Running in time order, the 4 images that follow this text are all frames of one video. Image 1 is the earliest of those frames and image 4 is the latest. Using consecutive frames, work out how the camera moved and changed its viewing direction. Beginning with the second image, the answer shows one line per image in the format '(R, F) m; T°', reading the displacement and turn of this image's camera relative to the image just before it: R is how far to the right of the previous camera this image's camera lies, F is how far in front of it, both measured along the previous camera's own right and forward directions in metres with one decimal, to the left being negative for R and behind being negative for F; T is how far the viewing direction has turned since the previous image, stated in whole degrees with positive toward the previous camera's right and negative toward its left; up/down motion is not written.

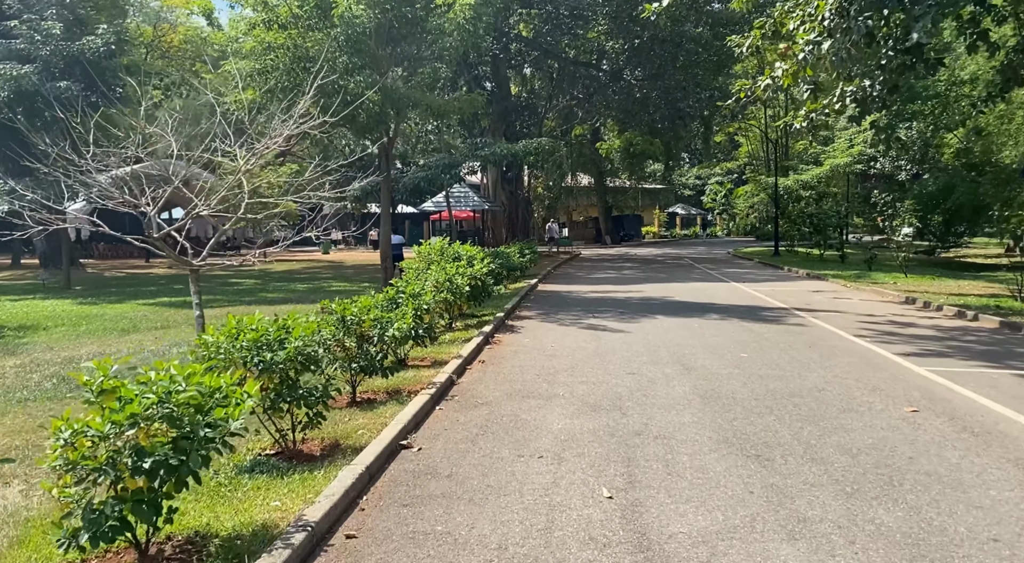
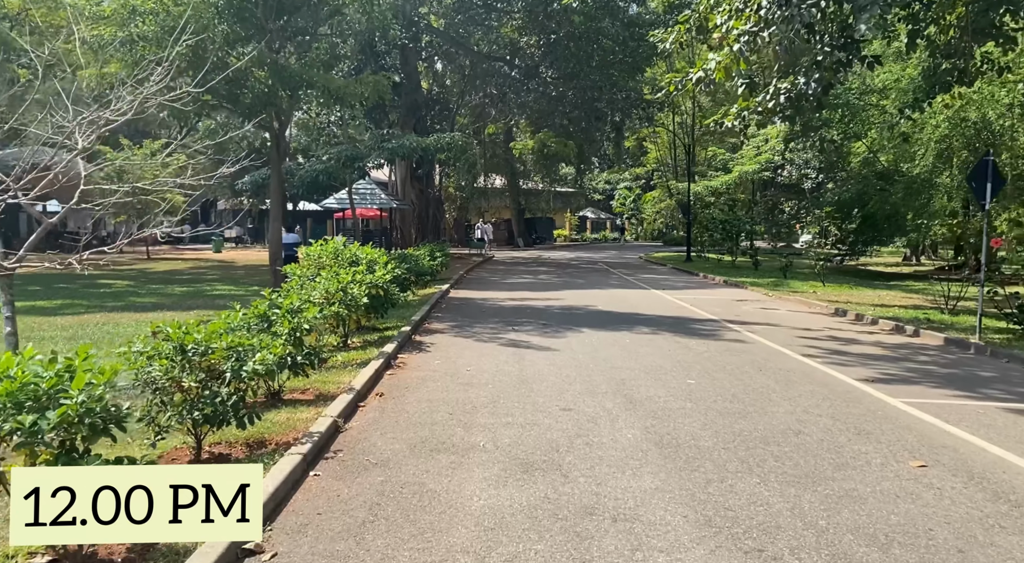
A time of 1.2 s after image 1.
(0.0, +1.6) m; +6°
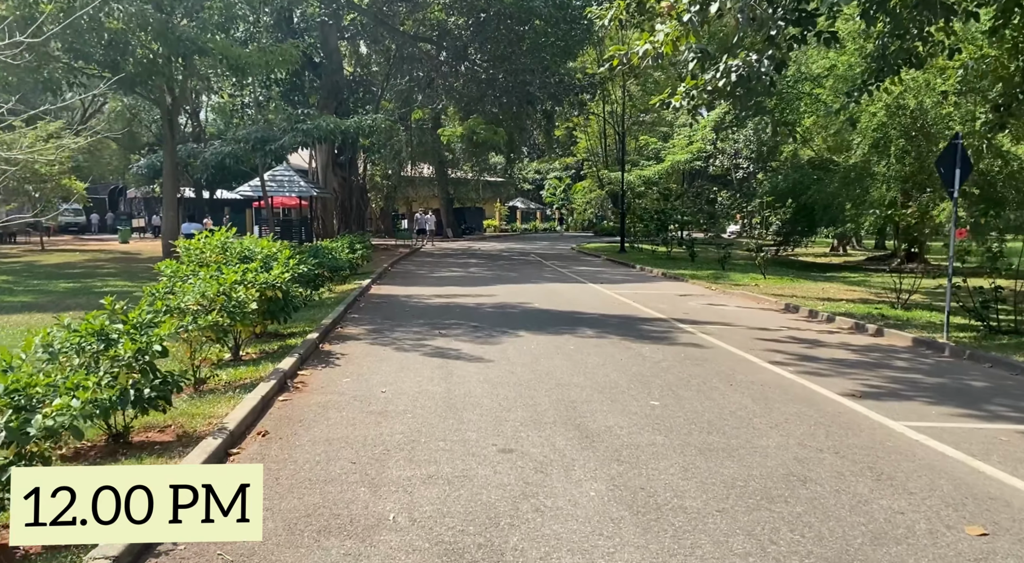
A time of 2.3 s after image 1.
(0.0, +1.5) m; +5°
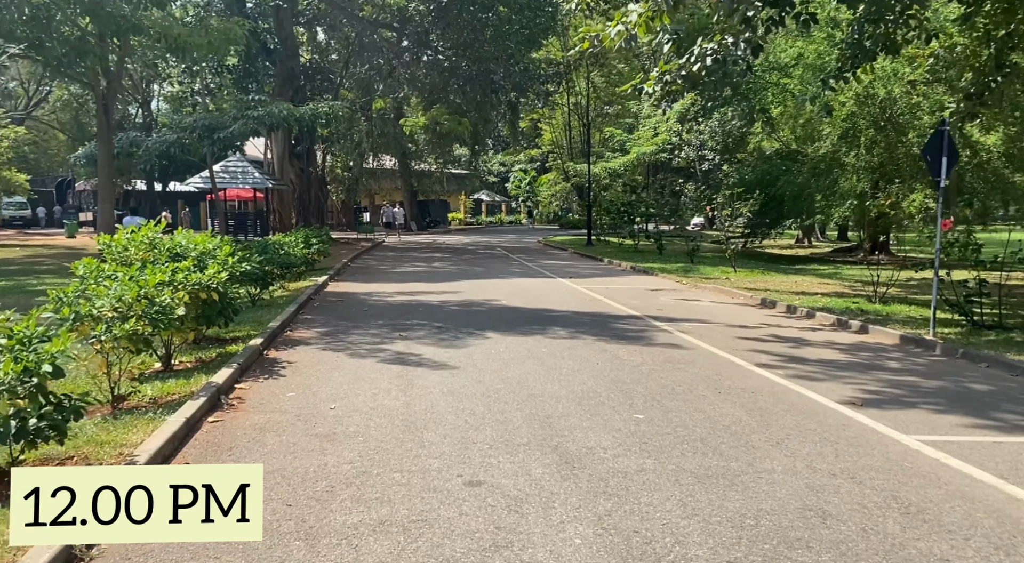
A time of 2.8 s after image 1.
(0.0, +0.8) m; +3°
